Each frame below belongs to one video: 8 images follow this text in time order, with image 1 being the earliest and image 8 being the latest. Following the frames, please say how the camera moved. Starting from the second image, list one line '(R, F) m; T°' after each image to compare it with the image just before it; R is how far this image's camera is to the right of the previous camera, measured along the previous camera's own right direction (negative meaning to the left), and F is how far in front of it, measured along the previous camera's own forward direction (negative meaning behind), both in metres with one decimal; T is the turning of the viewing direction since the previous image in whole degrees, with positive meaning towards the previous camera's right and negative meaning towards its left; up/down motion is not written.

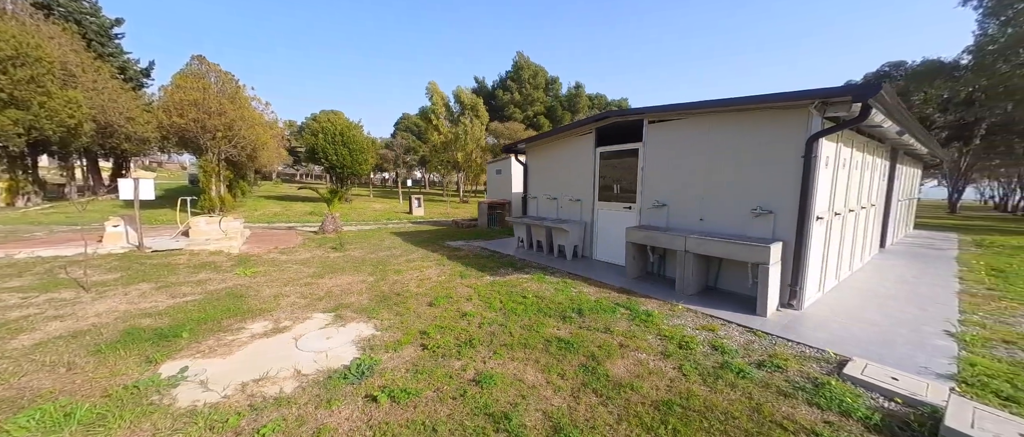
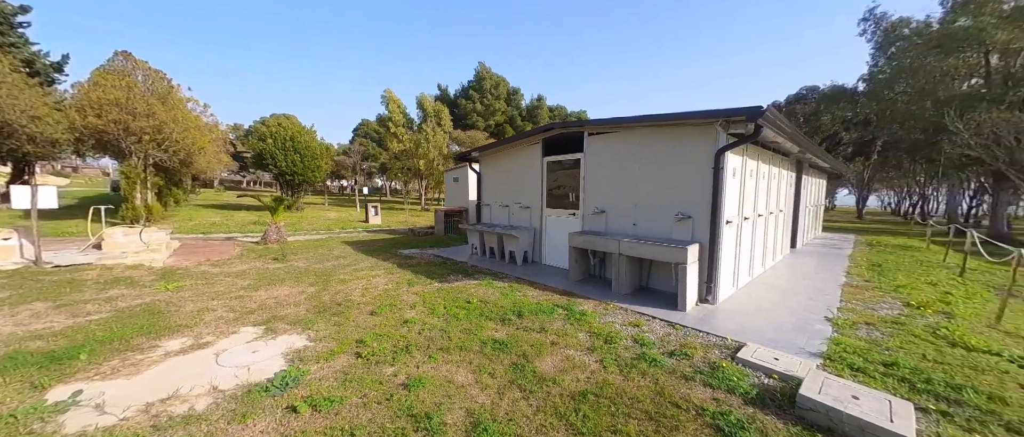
(+0.3, -0.1) m; +6°
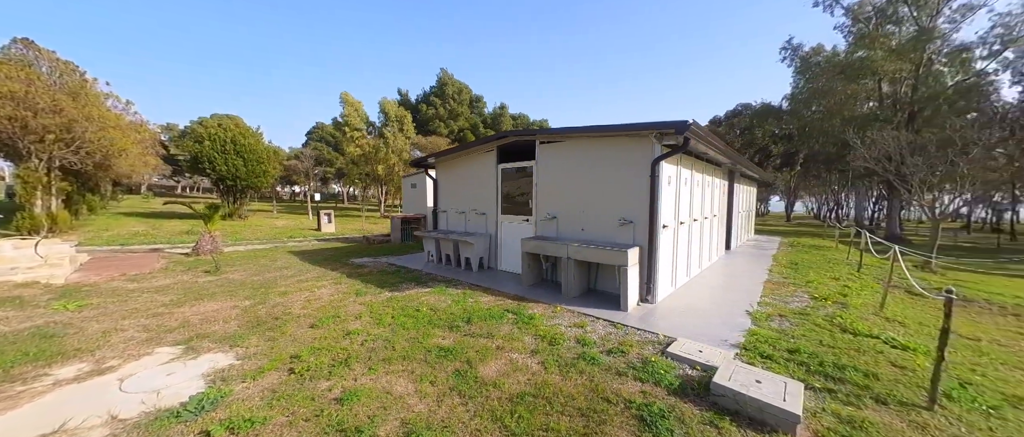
(+0.2, 0.0) m; +7°
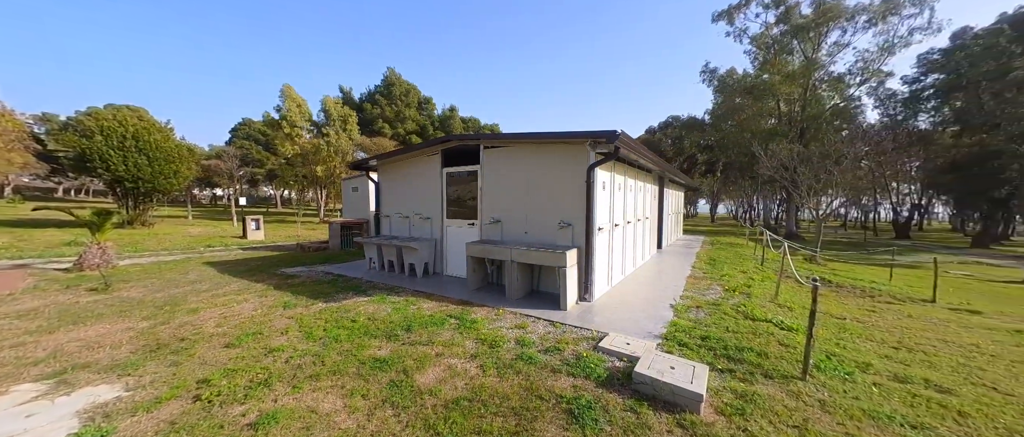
(+0.1, 0.0) m; +9°
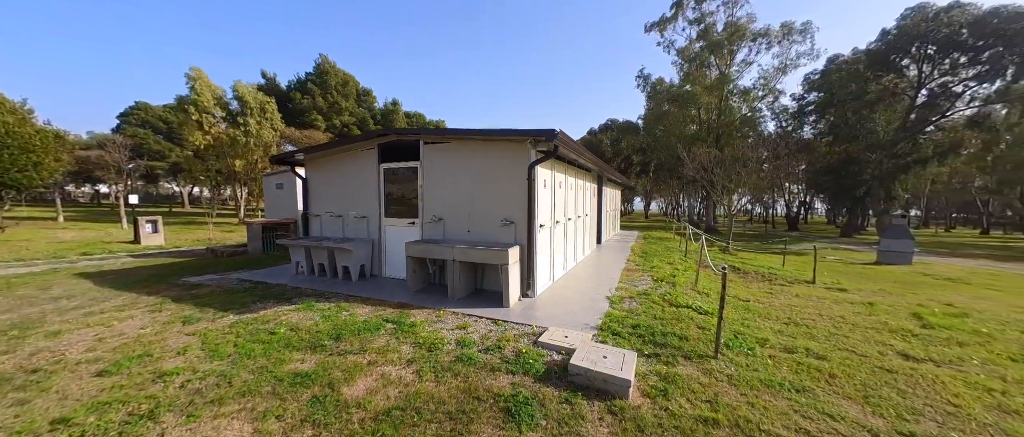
(+0.1, 0.0) m; +9°
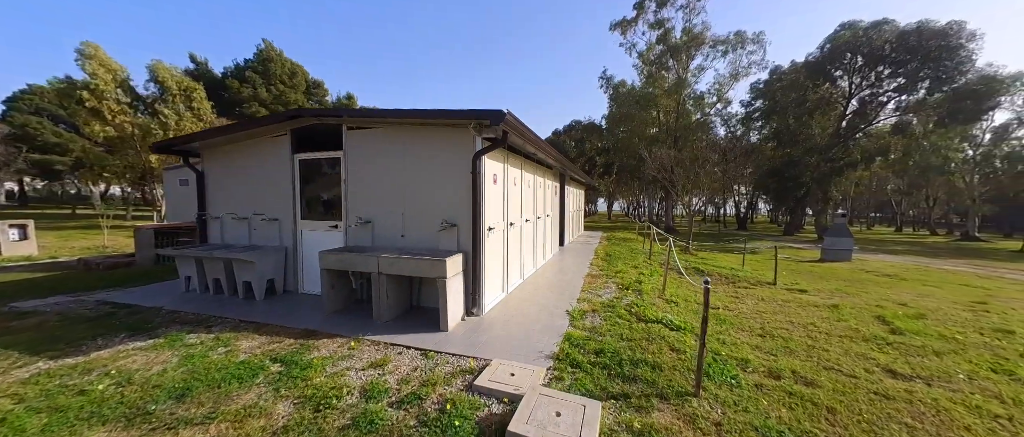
(+0.3, +0.7) m; +6°
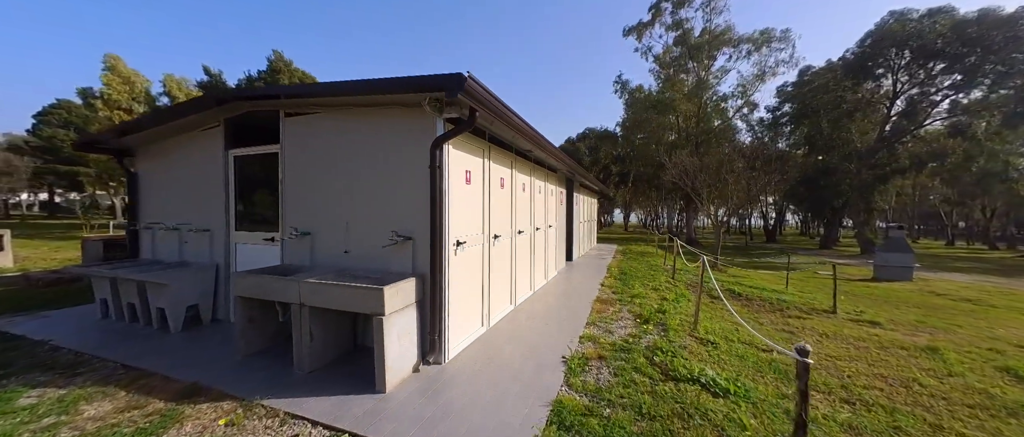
(+0.3, +1.0) m; -3°
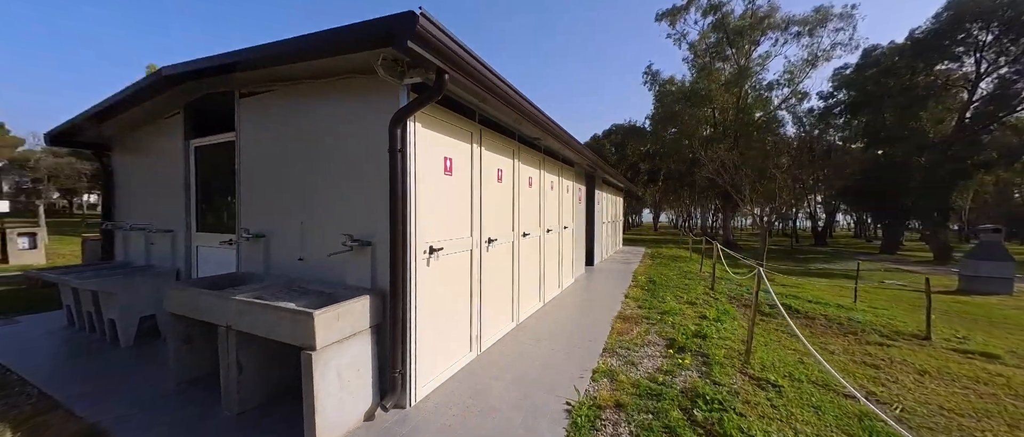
(+0.3, +0.7) m; -5°
